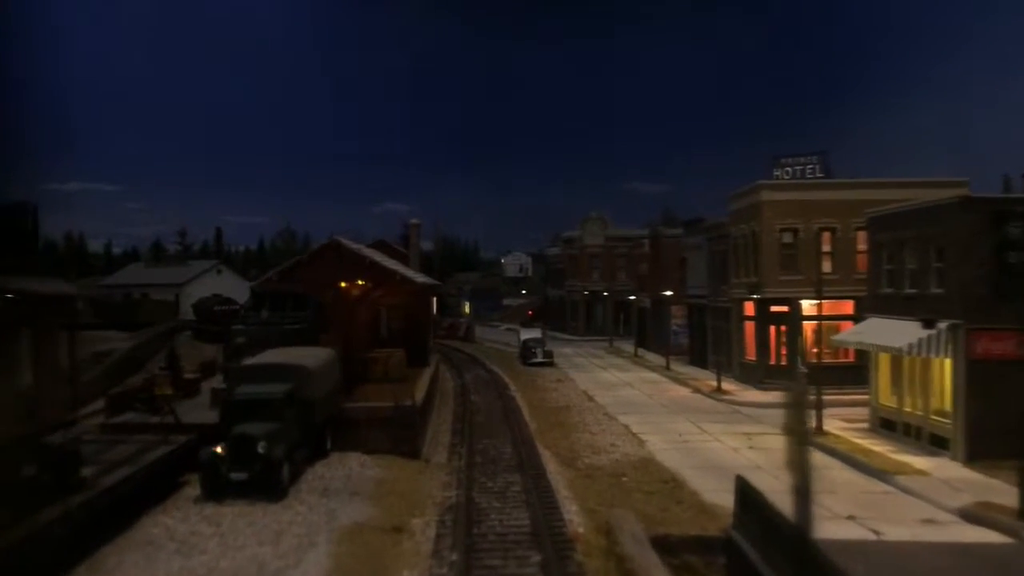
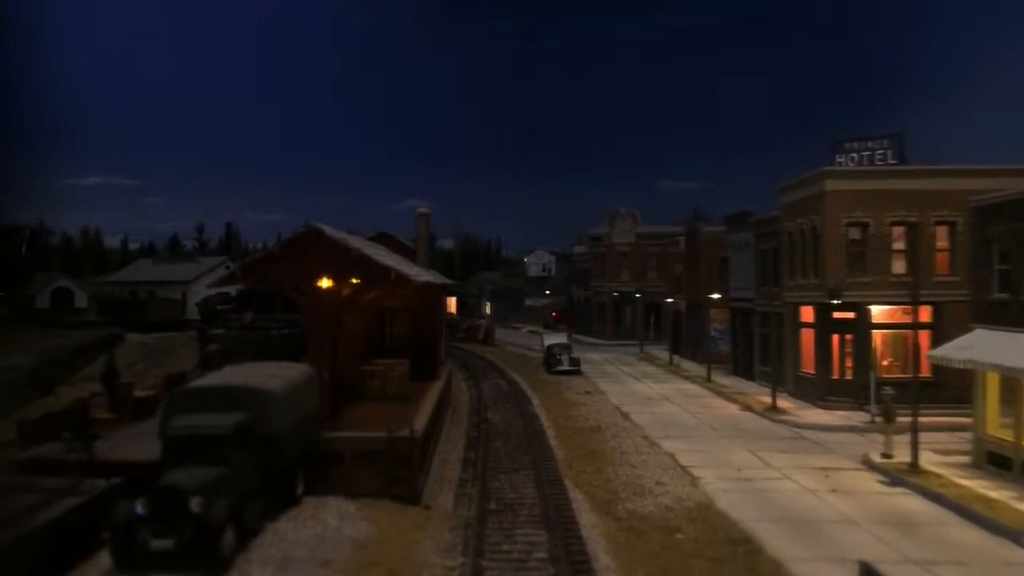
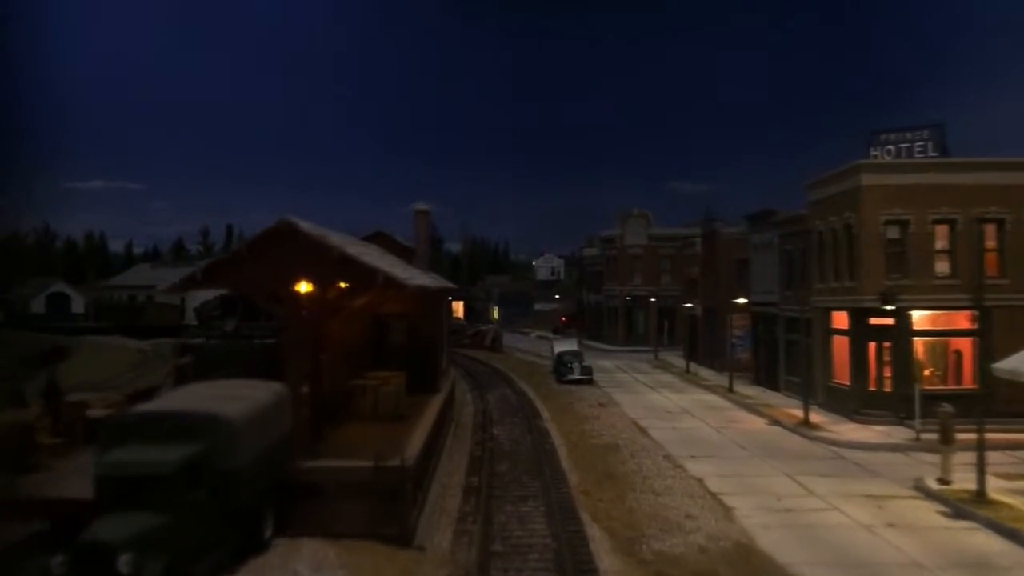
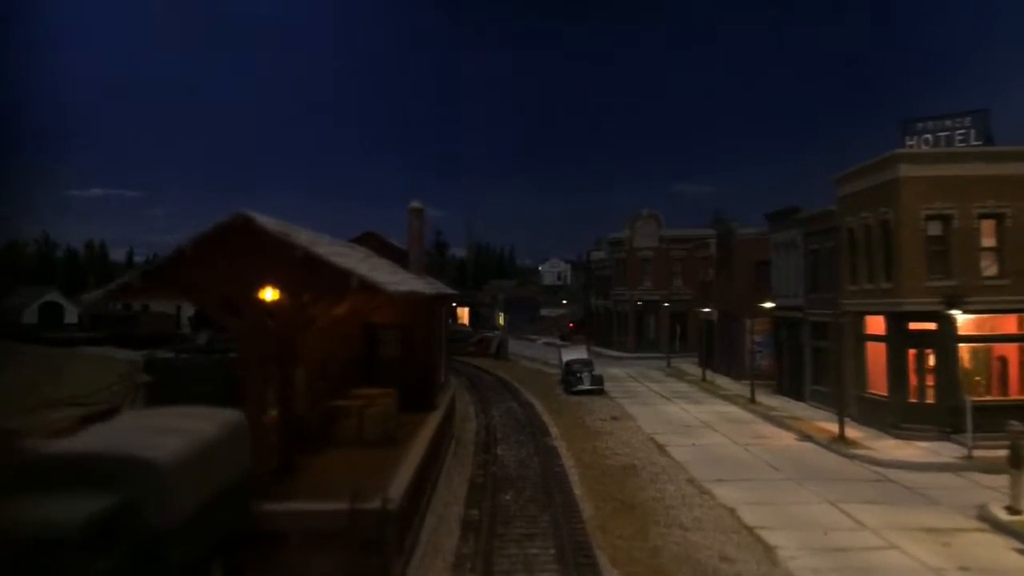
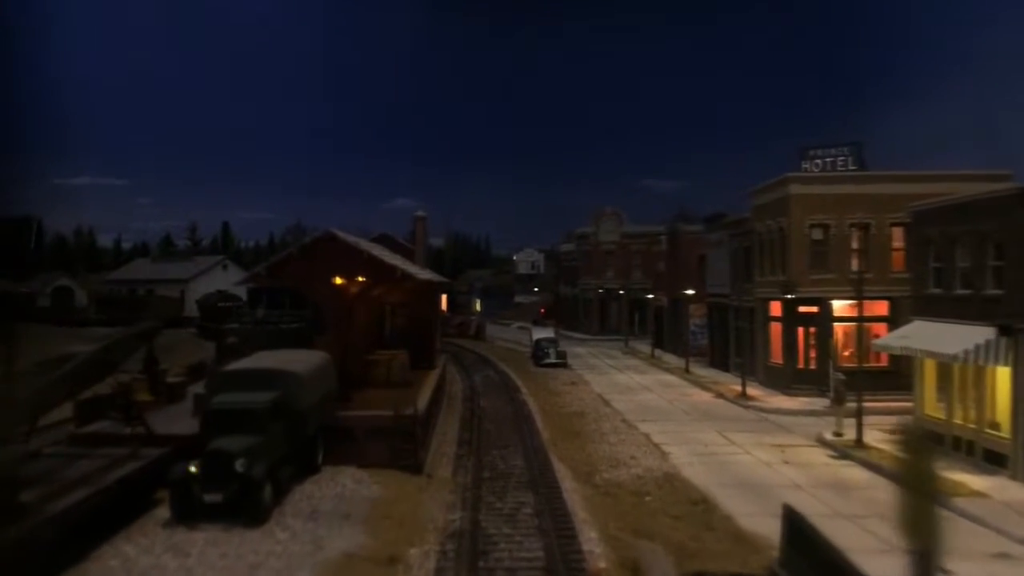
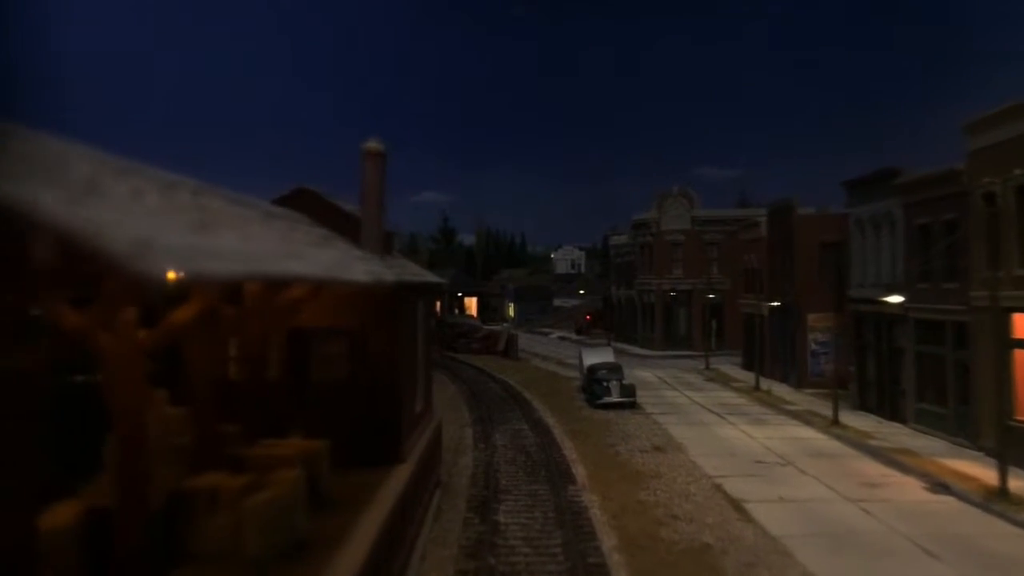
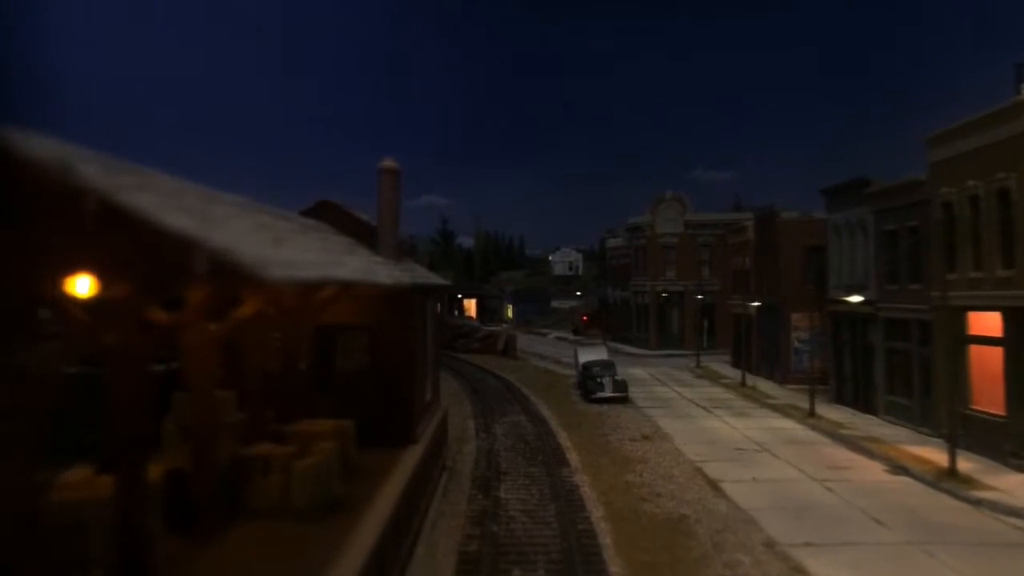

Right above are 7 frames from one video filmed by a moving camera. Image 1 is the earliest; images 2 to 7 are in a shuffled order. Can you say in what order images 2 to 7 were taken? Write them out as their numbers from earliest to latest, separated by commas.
5, 2, 3, 4, 7, 6
